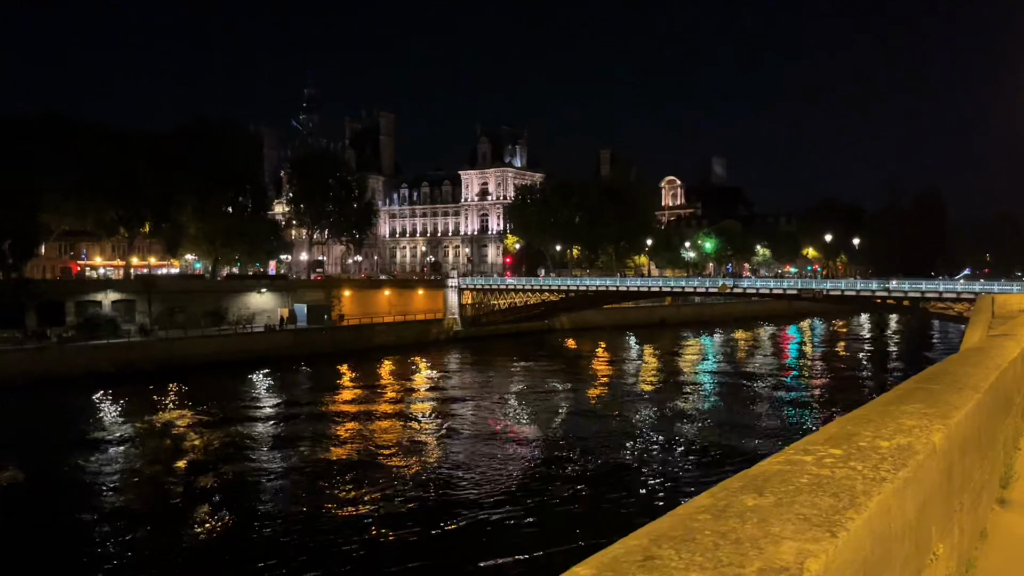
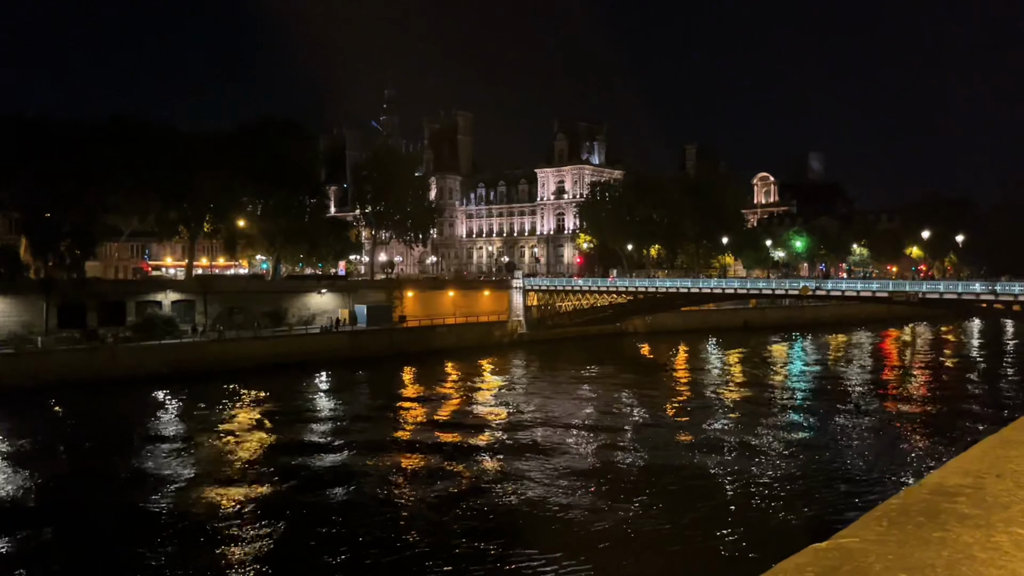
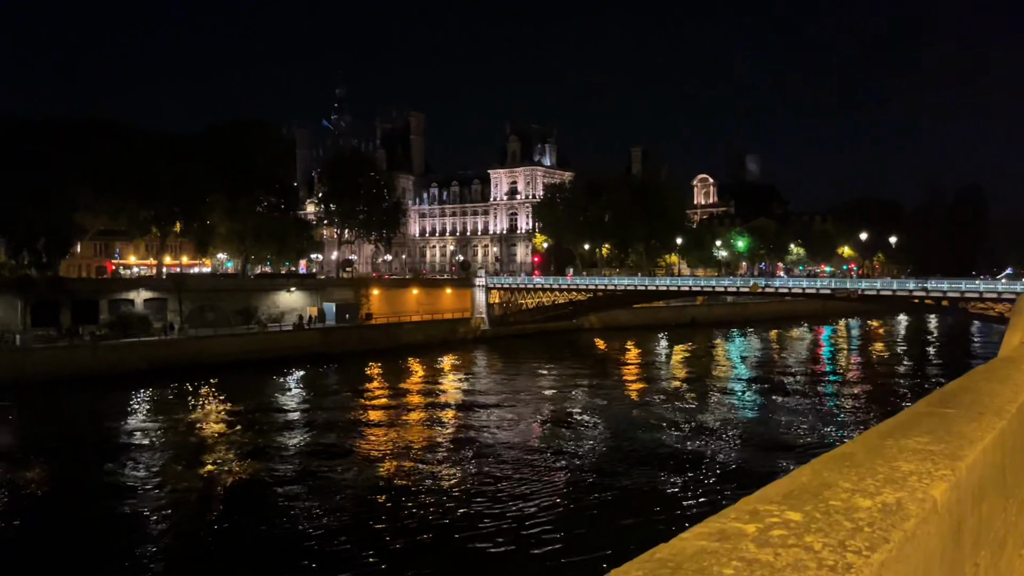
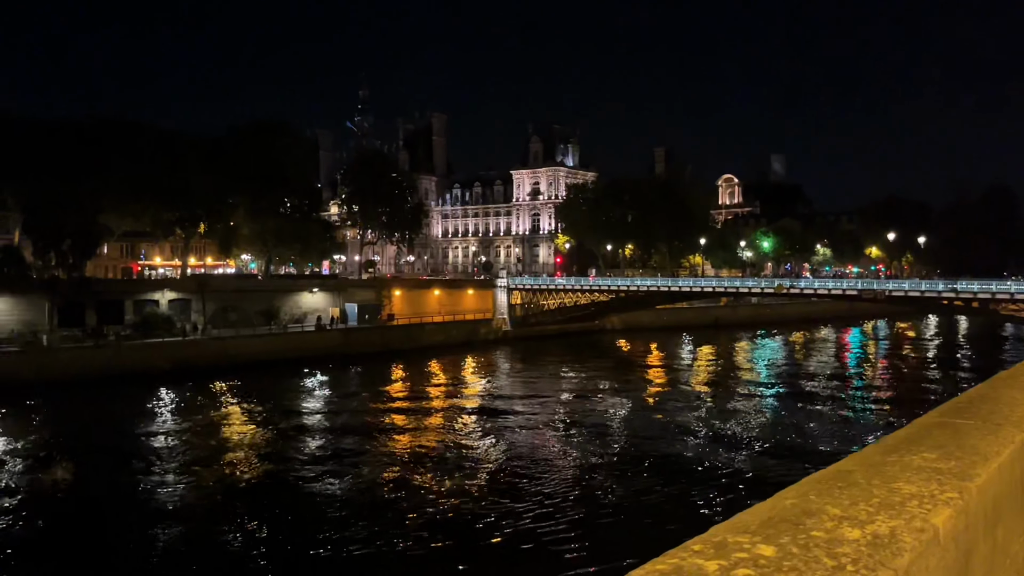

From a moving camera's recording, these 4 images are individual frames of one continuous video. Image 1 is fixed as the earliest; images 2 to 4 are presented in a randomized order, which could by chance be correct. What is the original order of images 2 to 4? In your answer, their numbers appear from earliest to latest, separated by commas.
3, 4, 2
